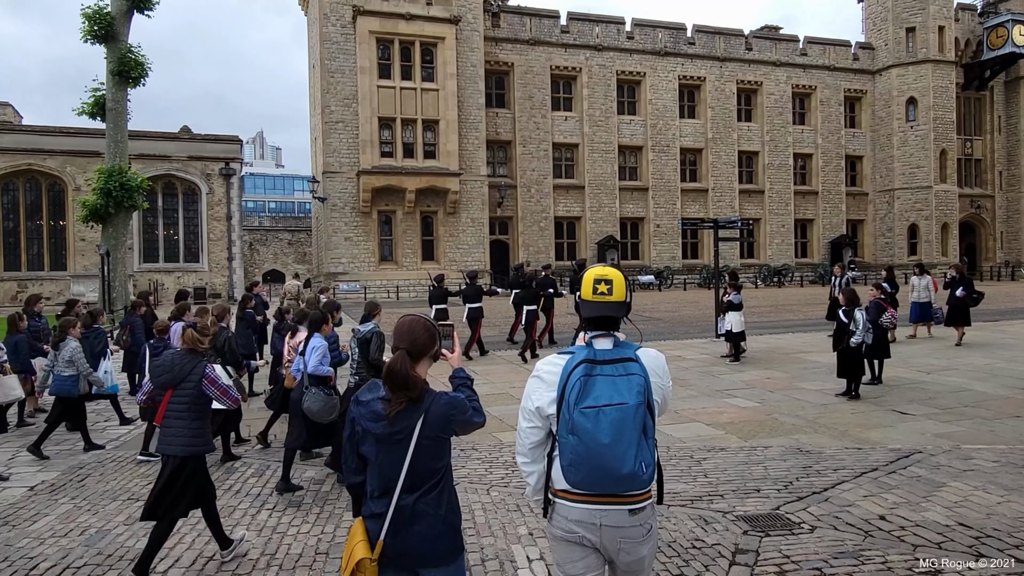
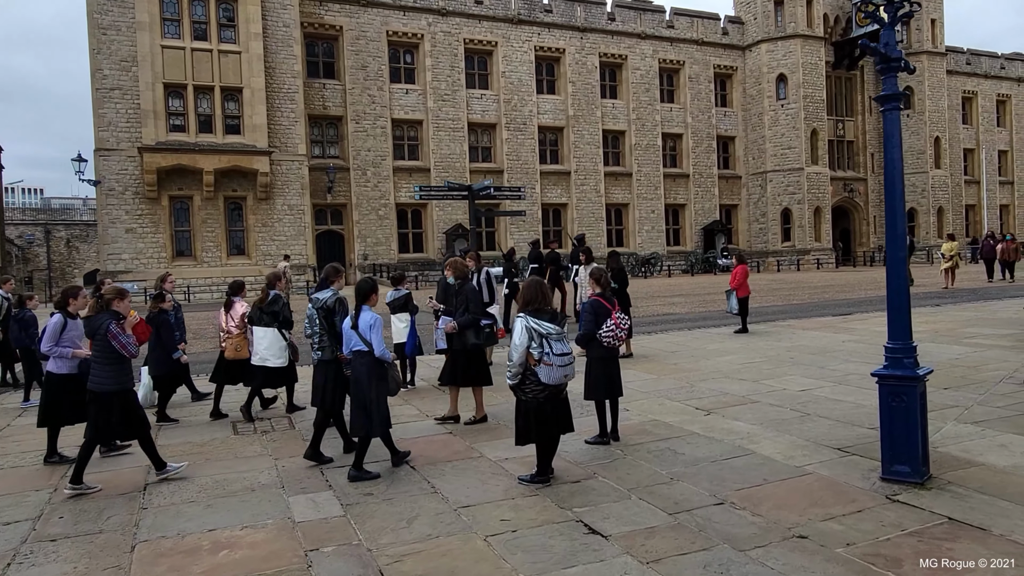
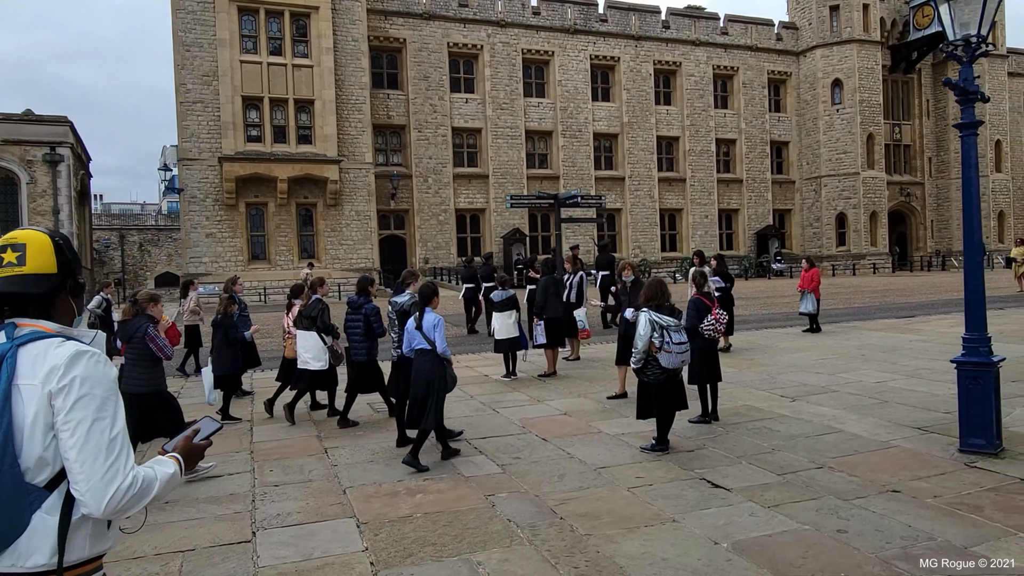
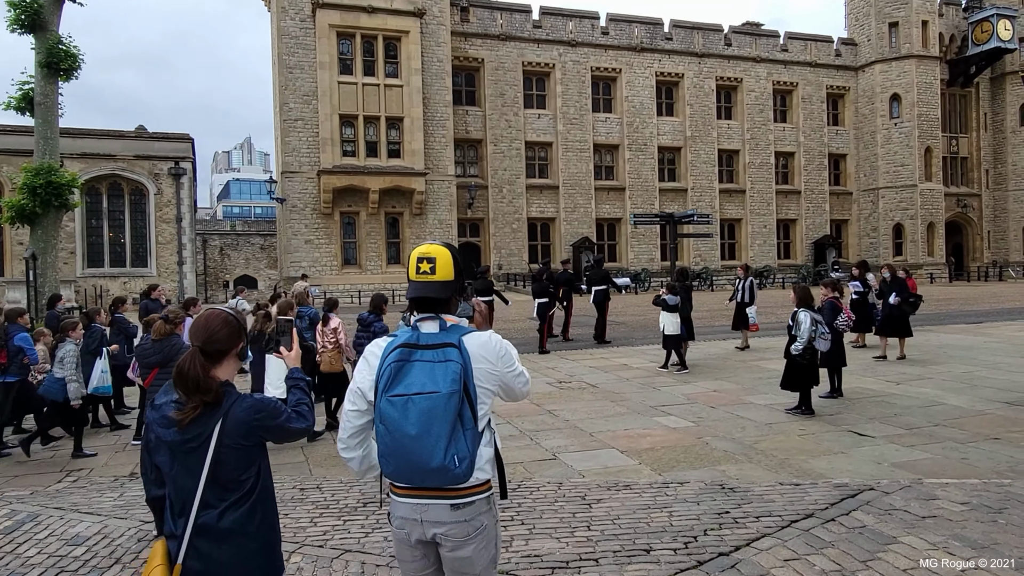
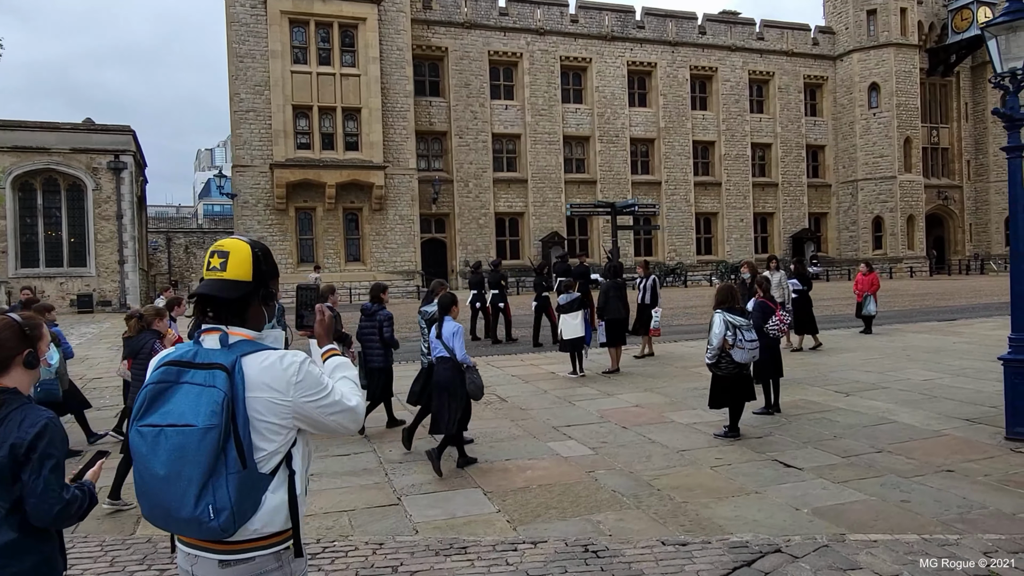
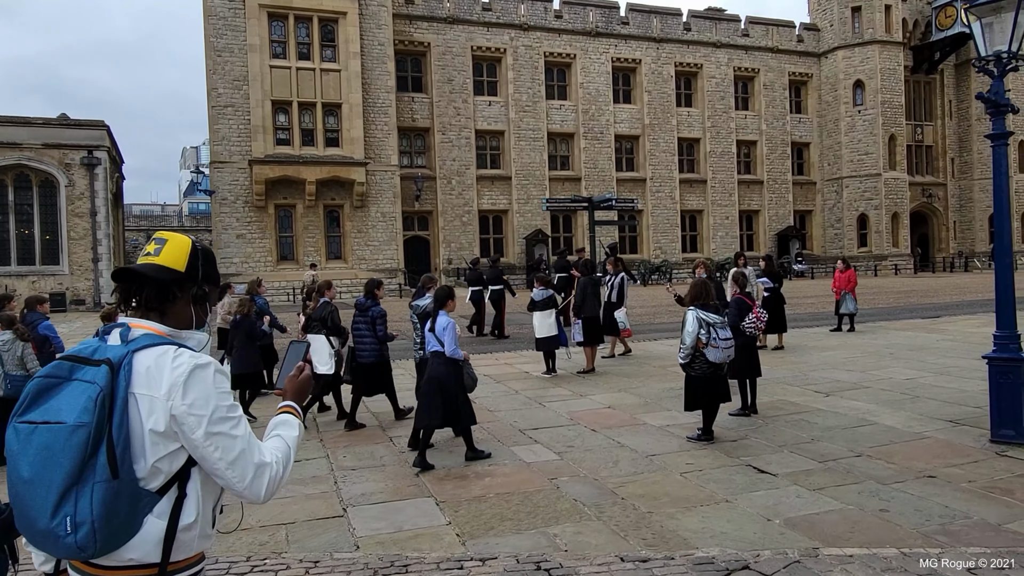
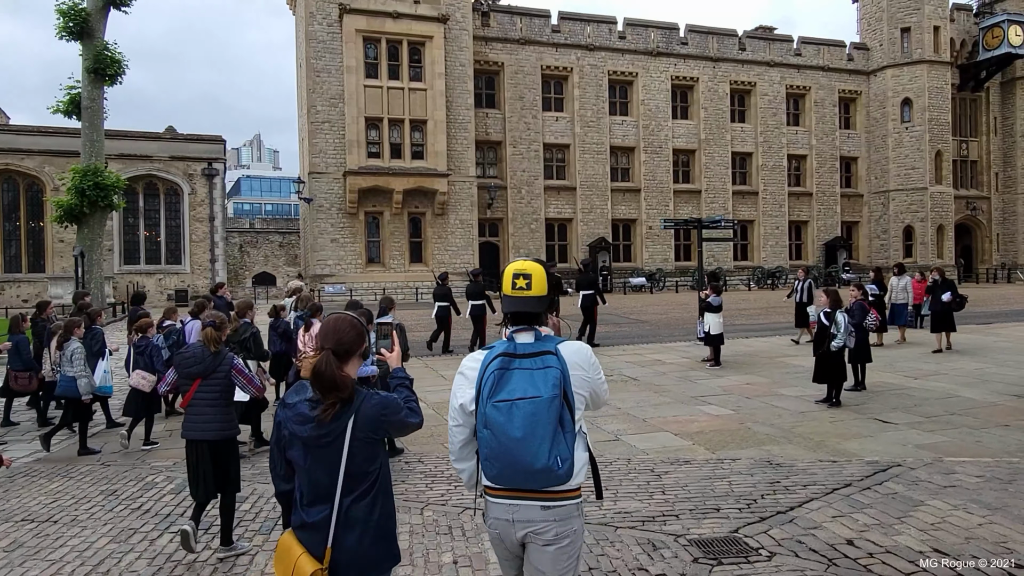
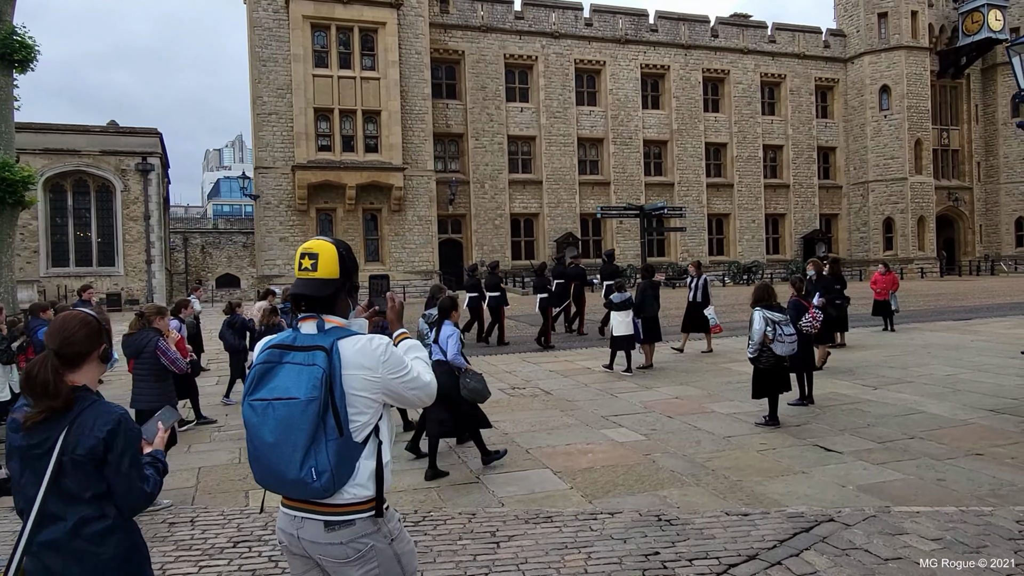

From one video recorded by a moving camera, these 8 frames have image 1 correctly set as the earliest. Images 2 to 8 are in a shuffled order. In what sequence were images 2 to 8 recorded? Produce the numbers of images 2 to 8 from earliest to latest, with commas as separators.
7, 4, 8, 5, 6, 3, 2
